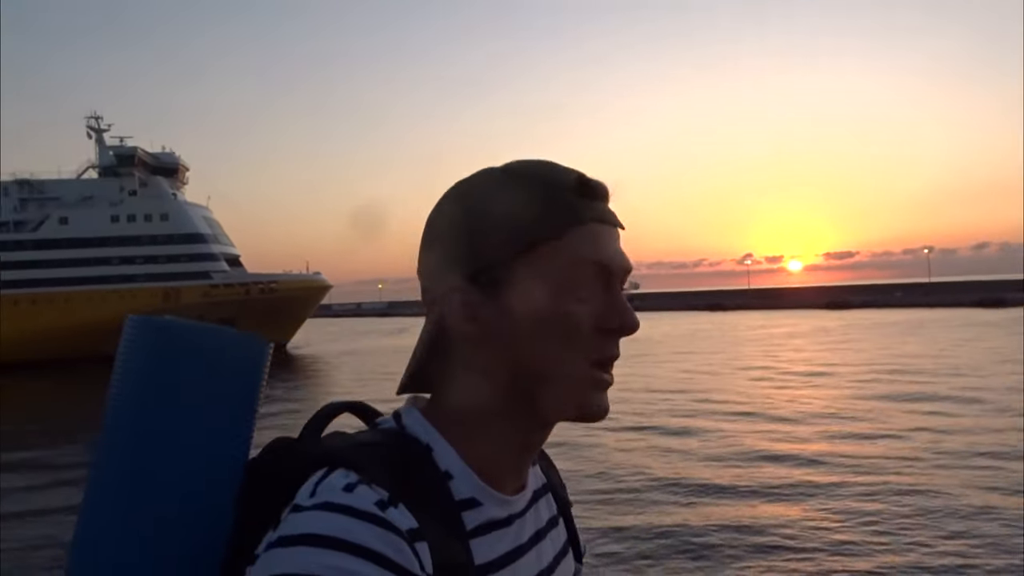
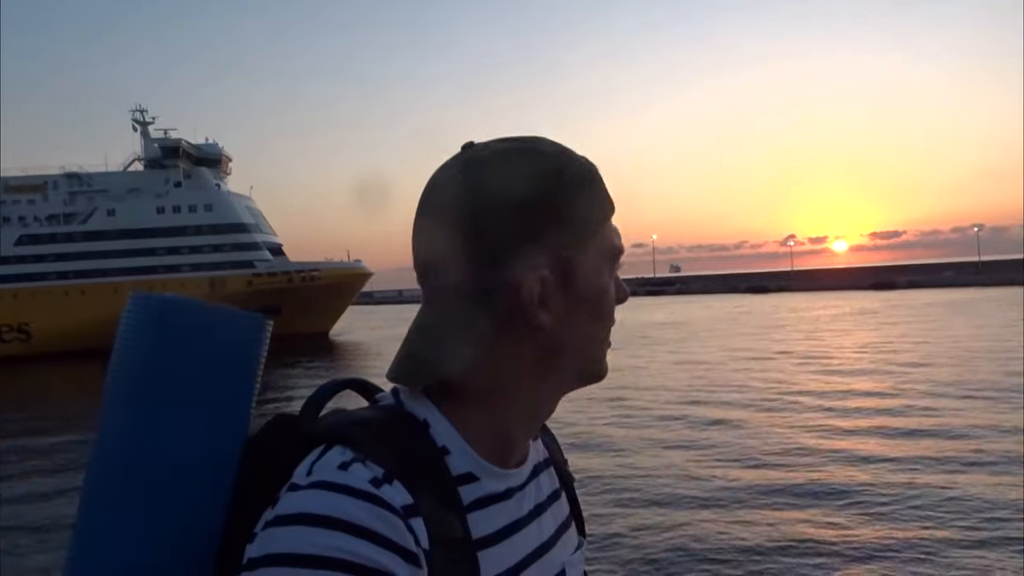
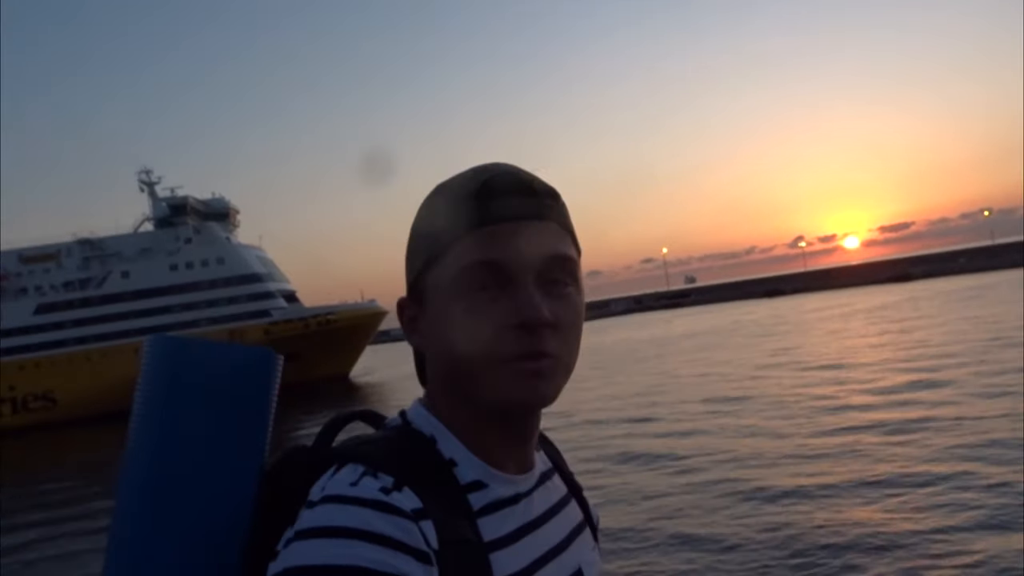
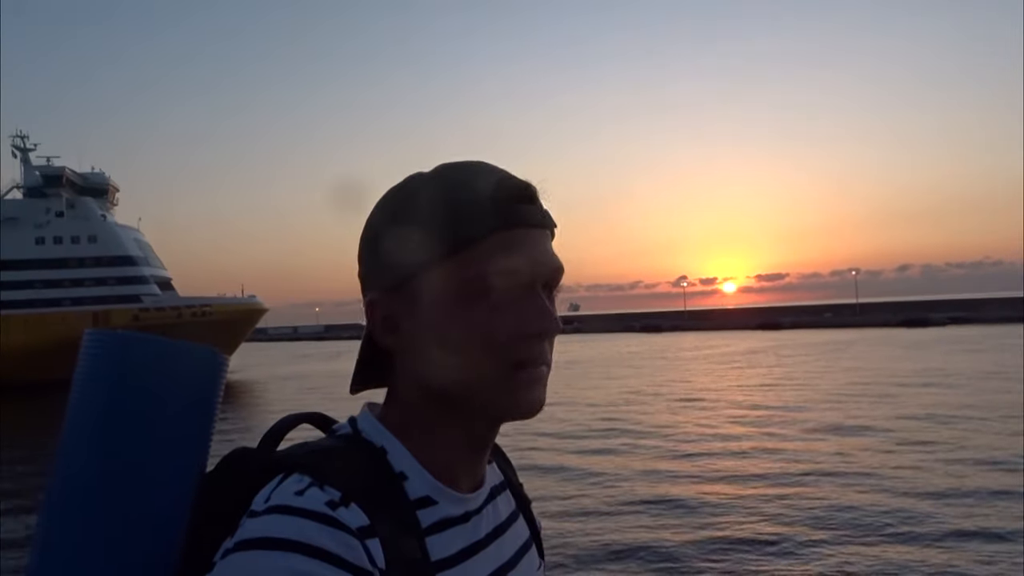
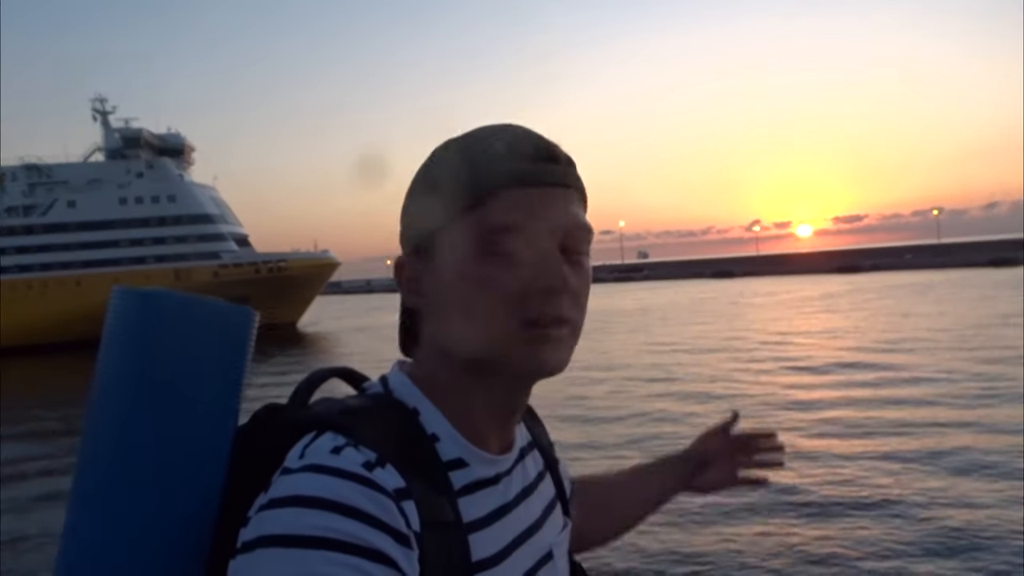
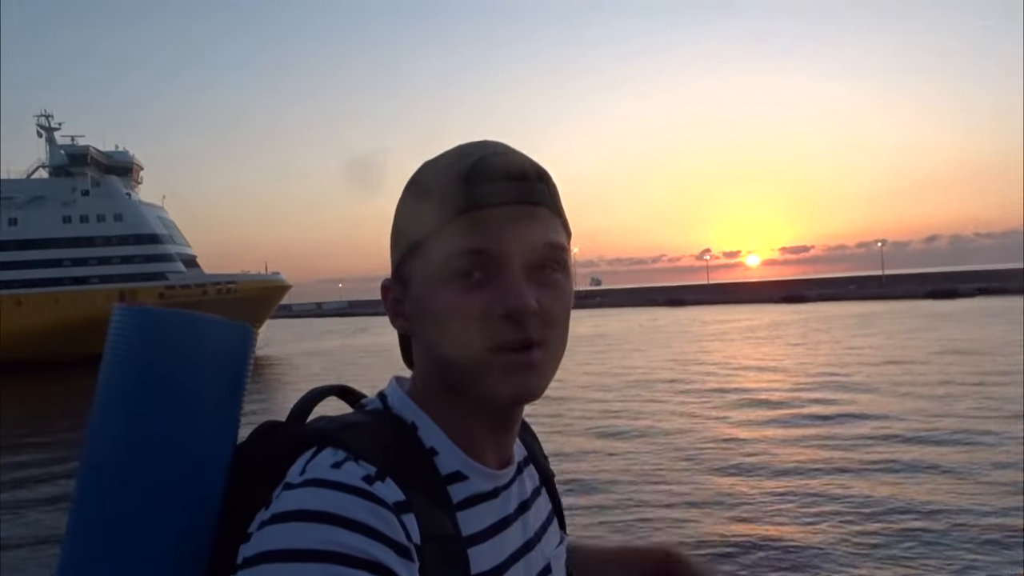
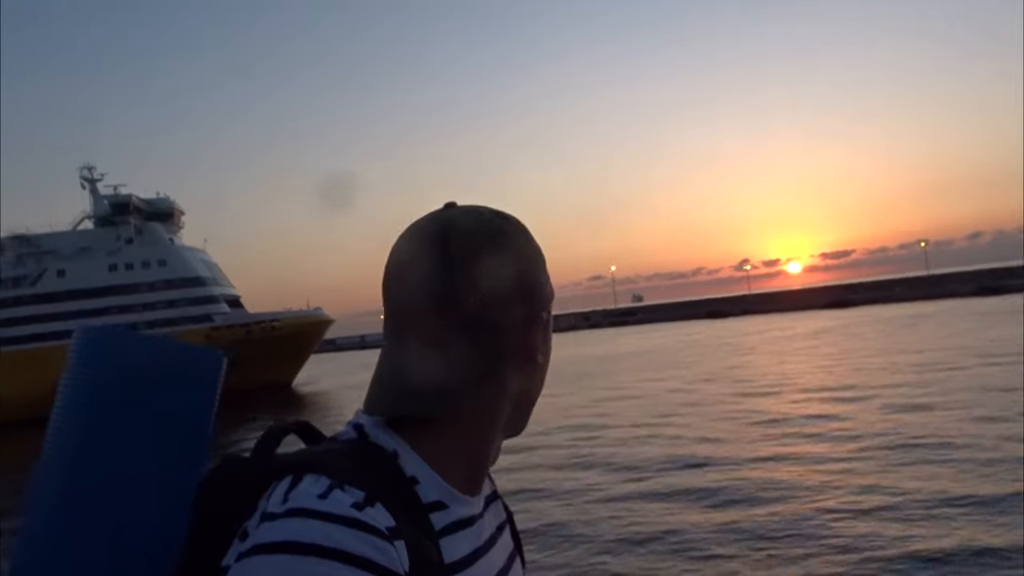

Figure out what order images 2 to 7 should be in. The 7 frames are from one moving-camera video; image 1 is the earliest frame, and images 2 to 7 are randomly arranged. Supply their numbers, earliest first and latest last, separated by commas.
2, 5, 6, 4, 7, 3
